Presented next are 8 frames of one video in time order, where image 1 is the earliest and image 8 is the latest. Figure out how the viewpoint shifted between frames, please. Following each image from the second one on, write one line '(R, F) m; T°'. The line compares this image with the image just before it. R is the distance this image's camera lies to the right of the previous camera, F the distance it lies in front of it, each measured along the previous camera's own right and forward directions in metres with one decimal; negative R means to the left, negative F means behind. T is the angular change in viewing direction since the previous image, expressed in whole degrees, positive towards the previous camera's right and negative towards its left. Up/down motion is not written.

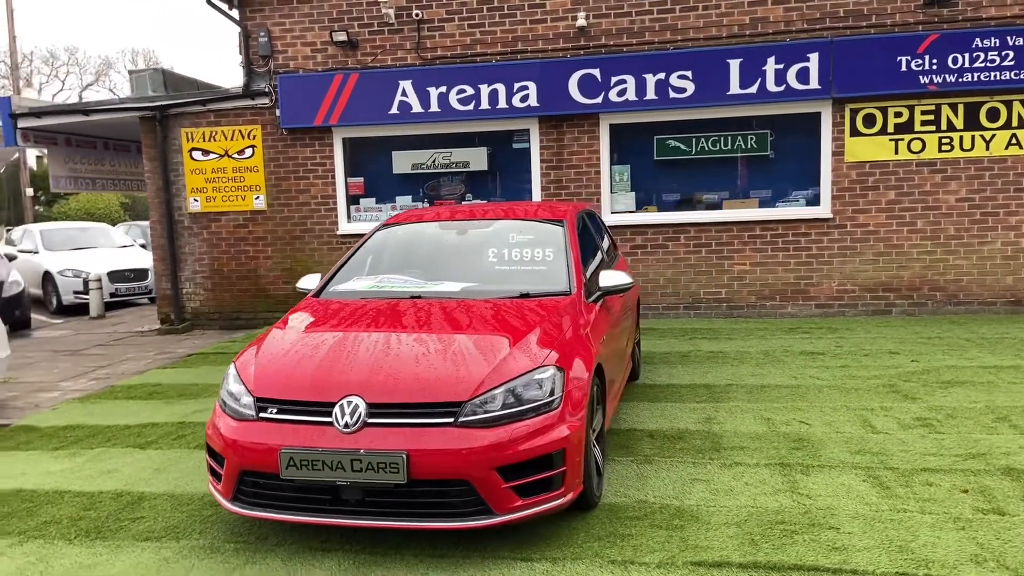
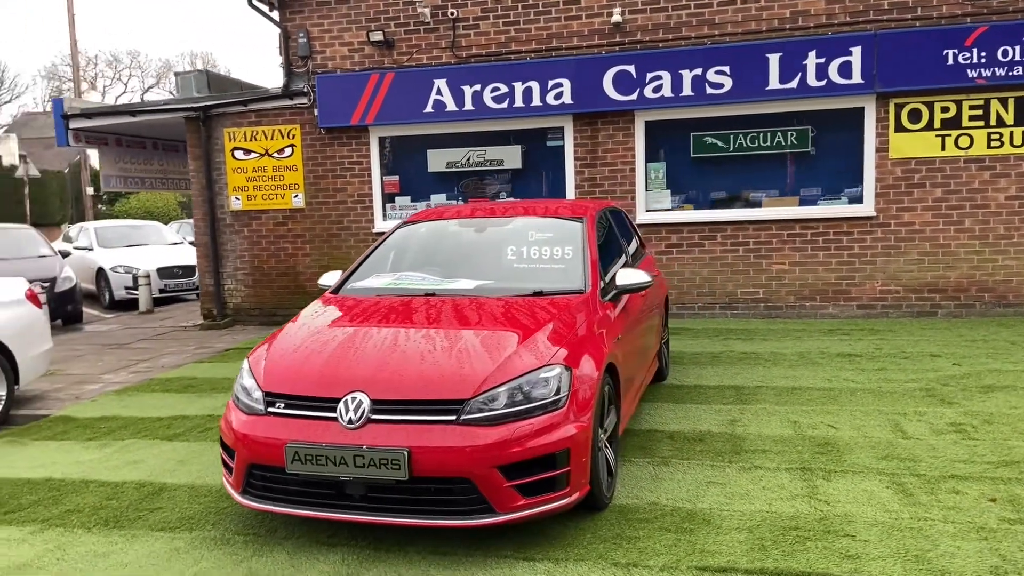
(+0.2, 0.0) m; -3°
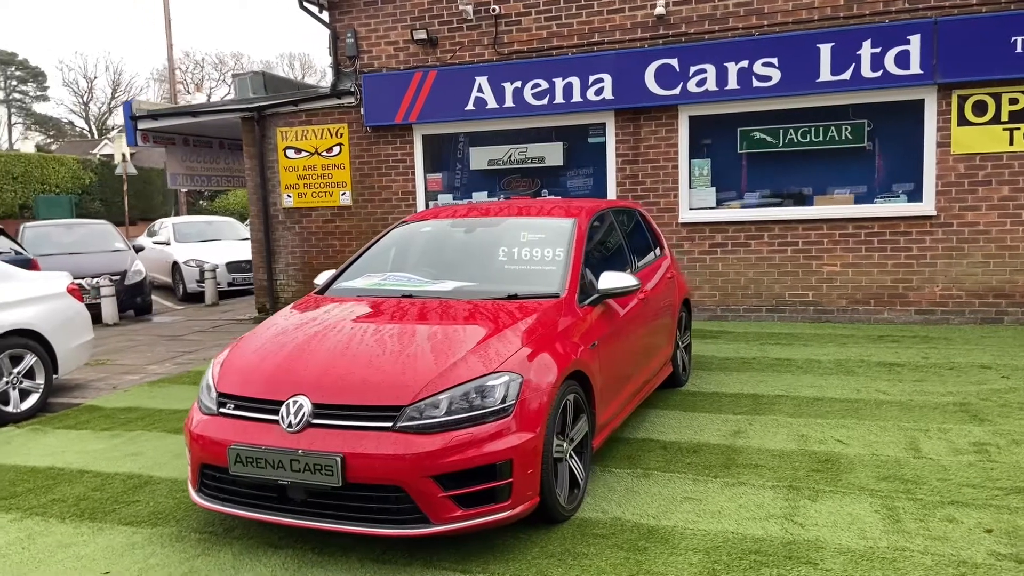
(+0.5, +0.1) m; -6°
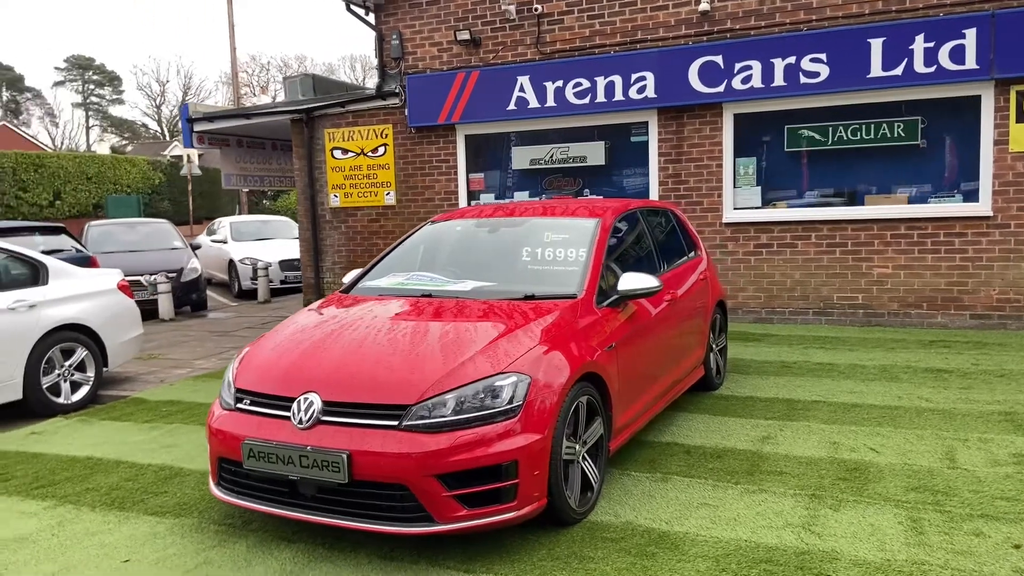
(+0.2, 0.0) m; -4°
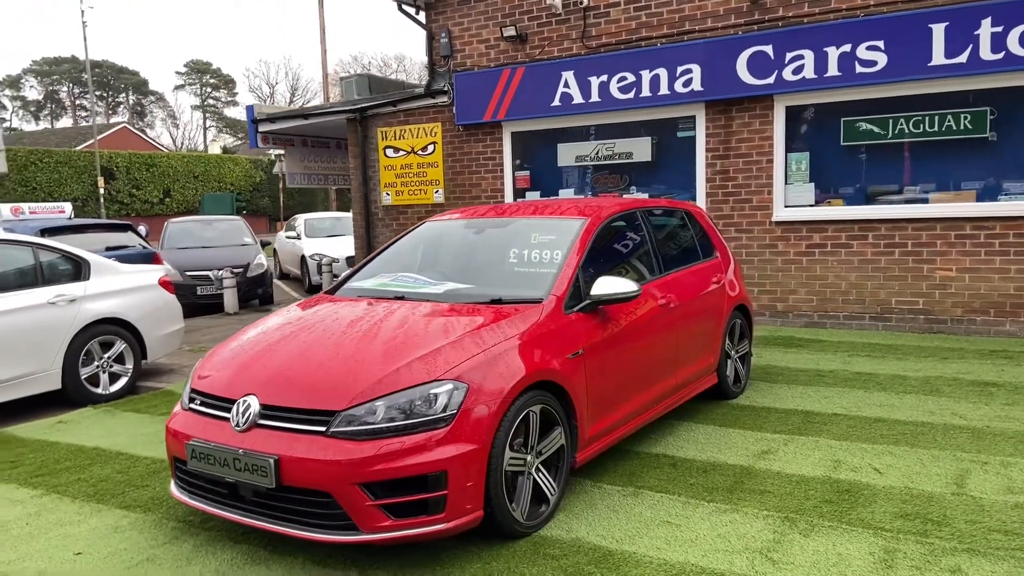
(+0.6, +0.1) m; -7°
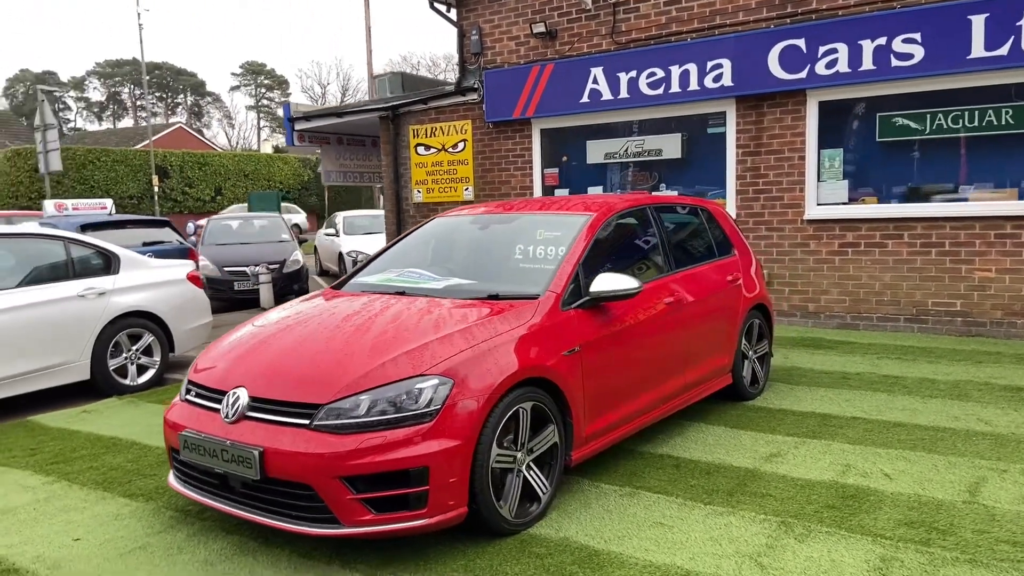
(+0.2, 0.0) m; -3°
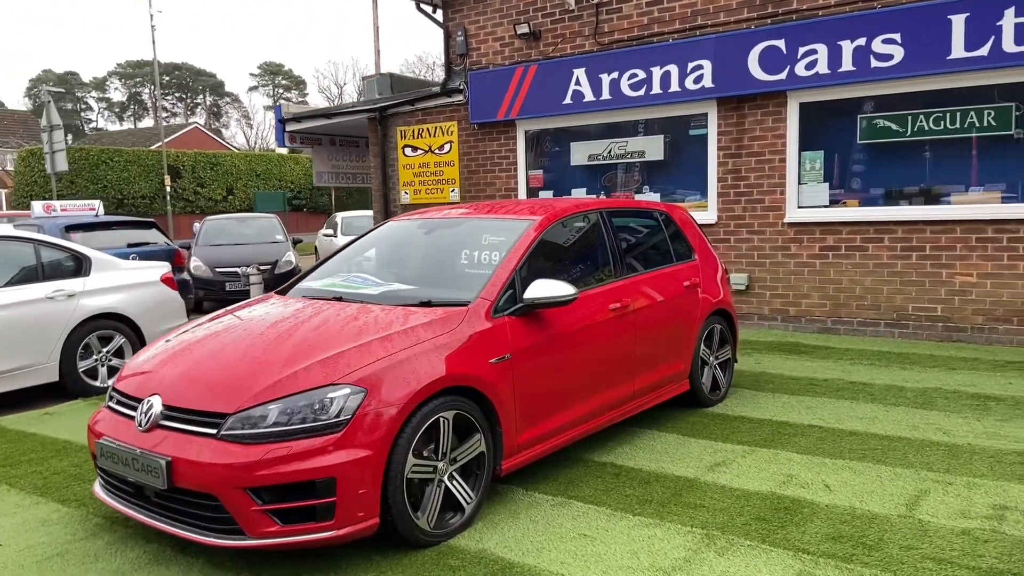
(+0.4, +0.1) m; -1°
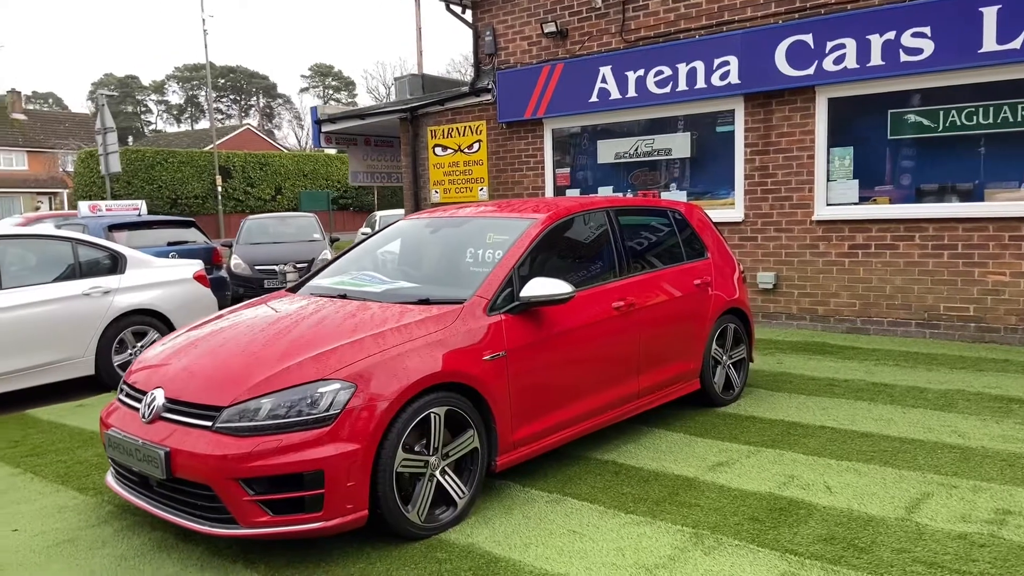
(+0.2, 0.0) m; -3°
